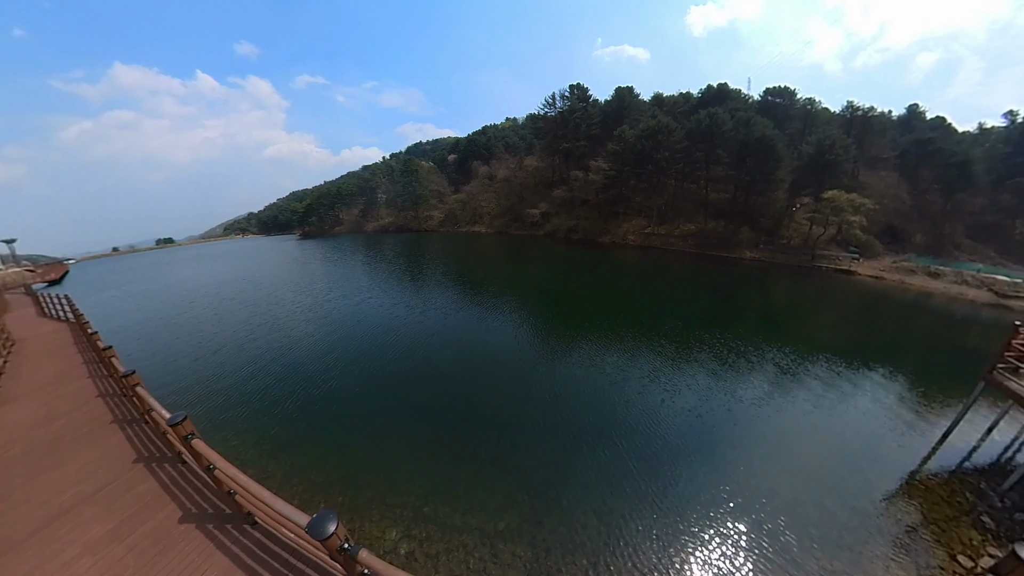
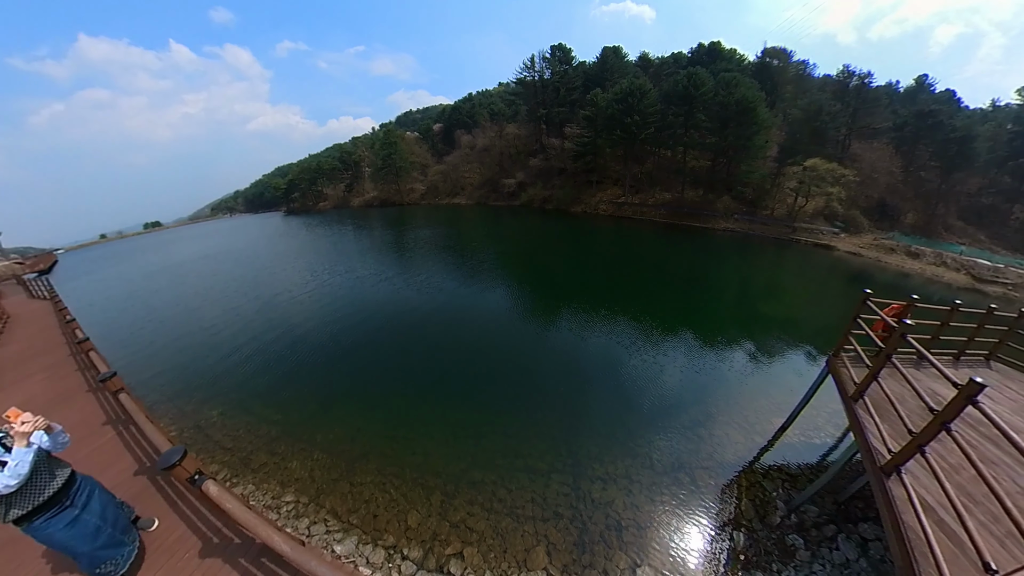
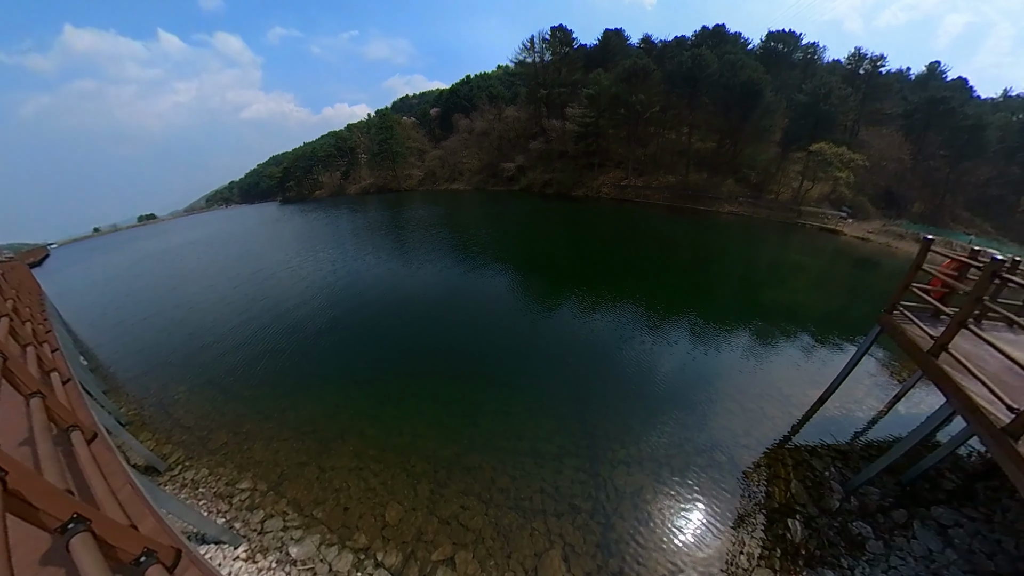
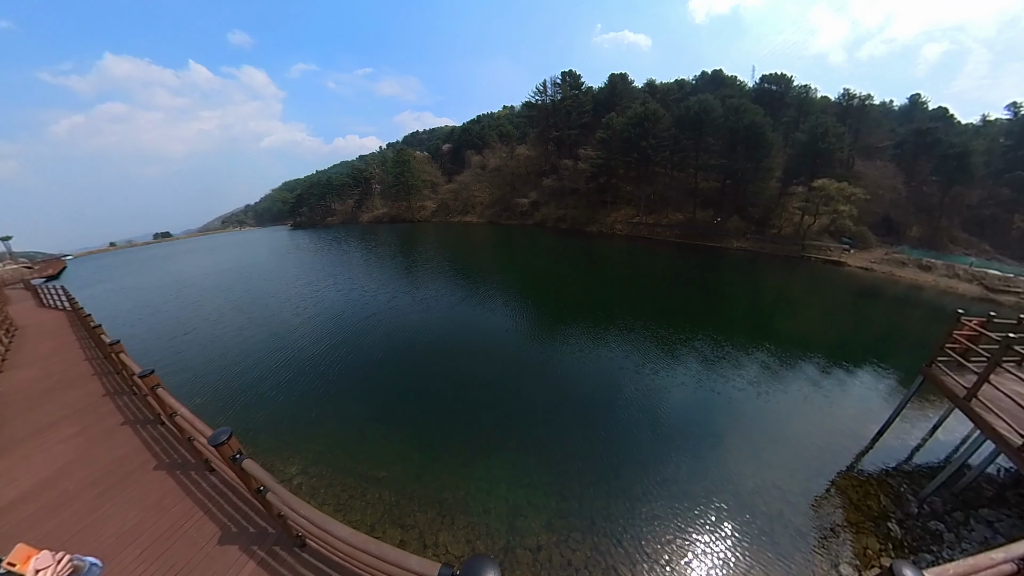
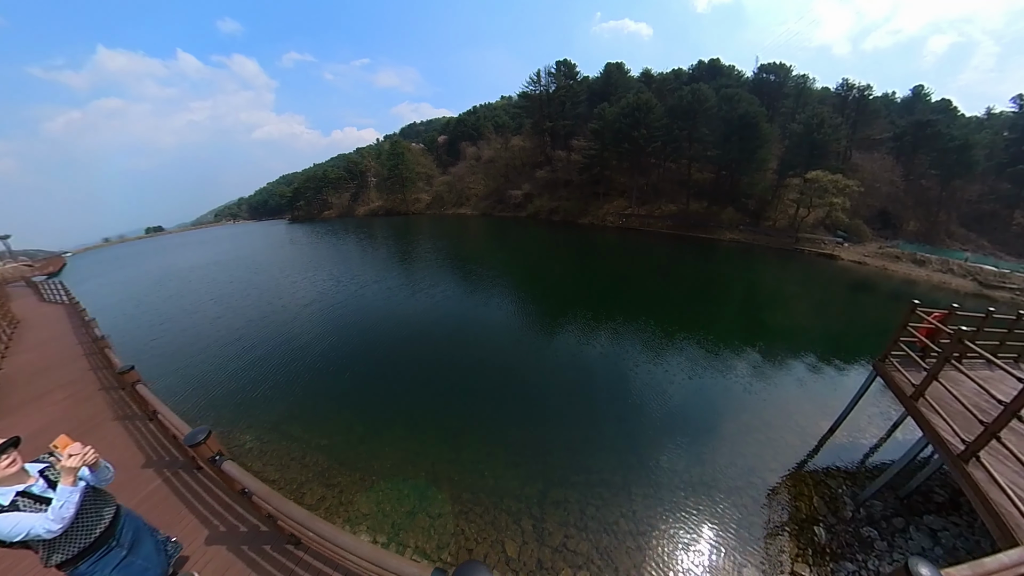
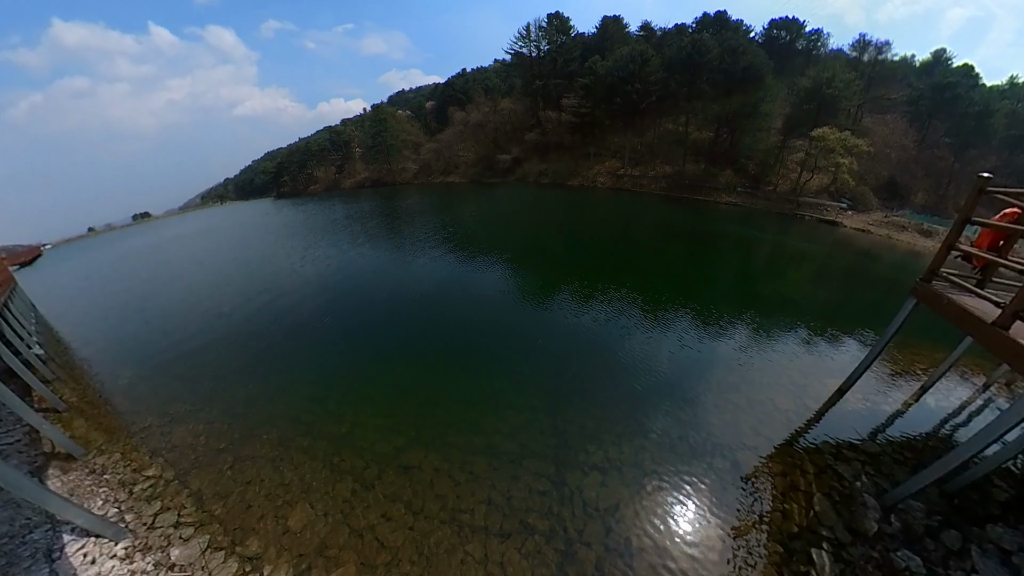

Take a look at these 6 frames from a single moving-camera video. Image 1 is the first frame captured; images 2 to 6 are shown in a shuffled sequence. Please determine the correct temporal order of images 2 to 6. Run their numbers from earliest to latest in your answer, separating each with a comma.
4, 5, 2, 3, 6
